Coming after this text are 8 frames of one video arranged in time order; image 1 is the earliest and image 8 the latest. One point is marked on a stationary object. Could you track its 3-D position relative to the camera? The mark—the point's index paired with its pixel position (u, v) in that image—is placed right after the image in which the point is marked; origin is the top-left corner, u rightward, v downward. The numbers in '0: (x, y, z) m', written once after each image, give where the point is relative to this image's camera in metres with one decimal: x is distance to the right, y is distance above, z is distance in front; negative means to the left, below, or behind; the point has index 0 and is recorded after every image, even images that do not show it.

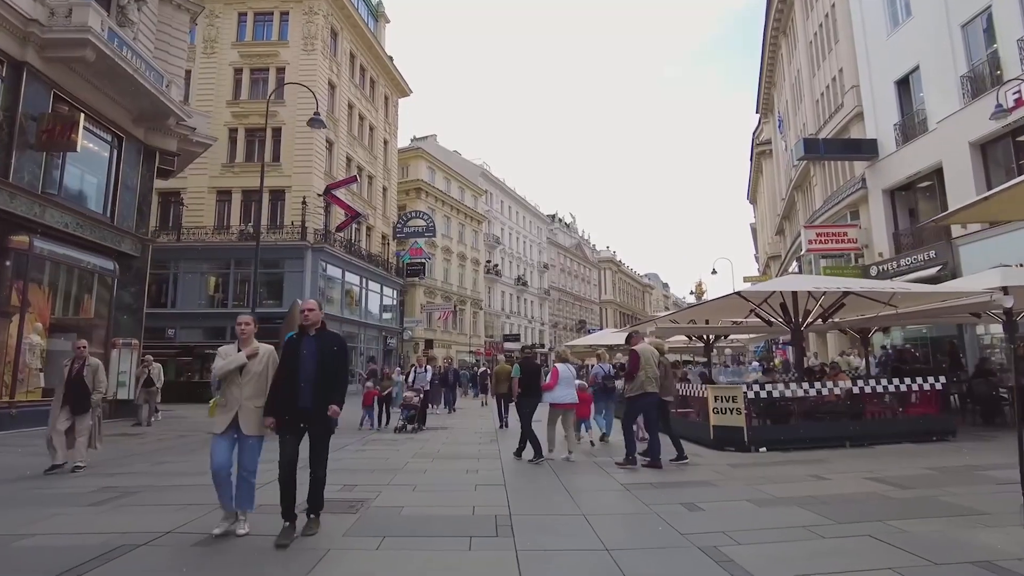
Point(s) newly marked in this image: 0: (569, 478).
0: (+0.7, -2.4, +7.1) m
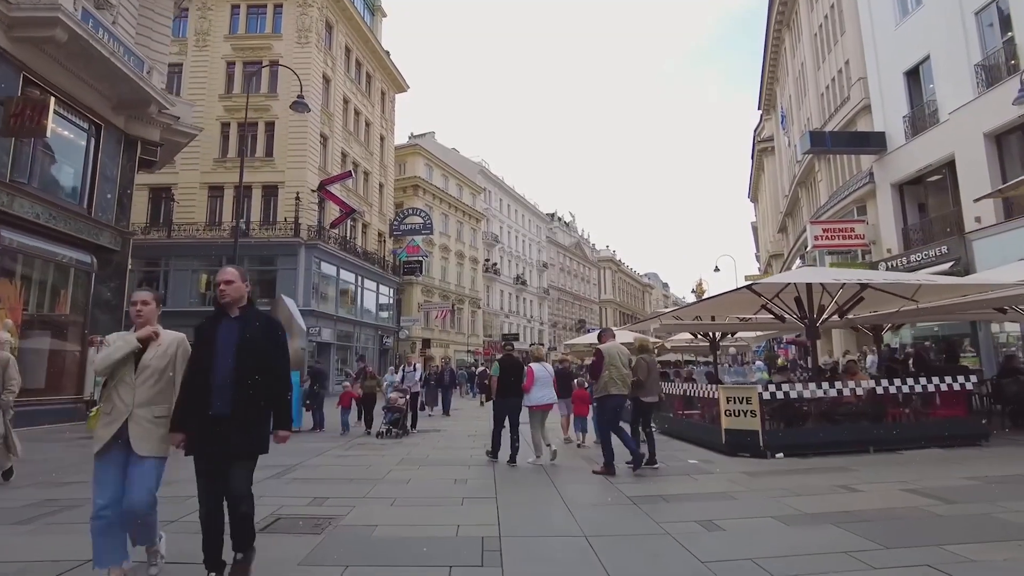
0: (+0.6, -2.2, +6.4) m
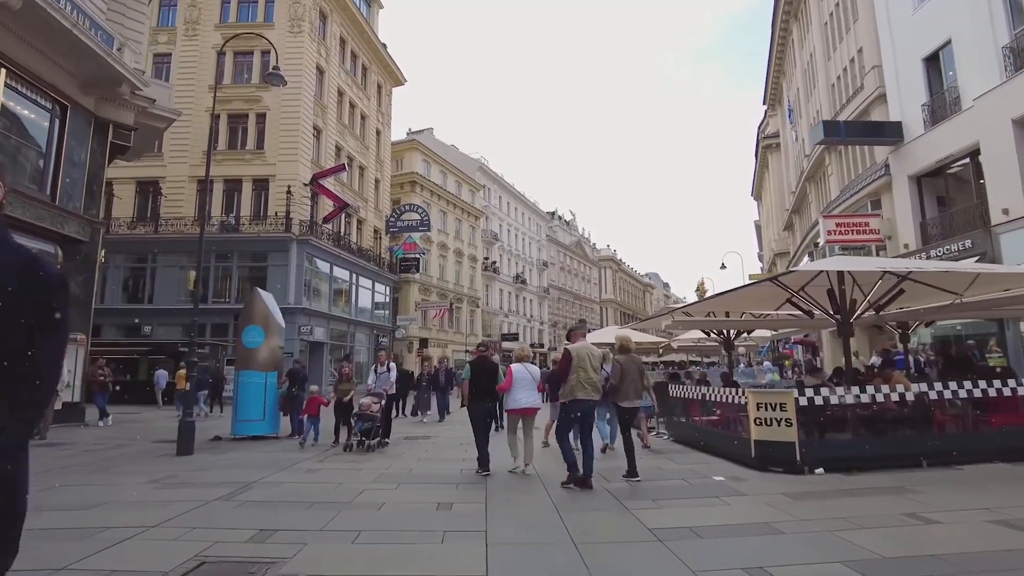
0: (+0.6, -2.1, +5.3) m
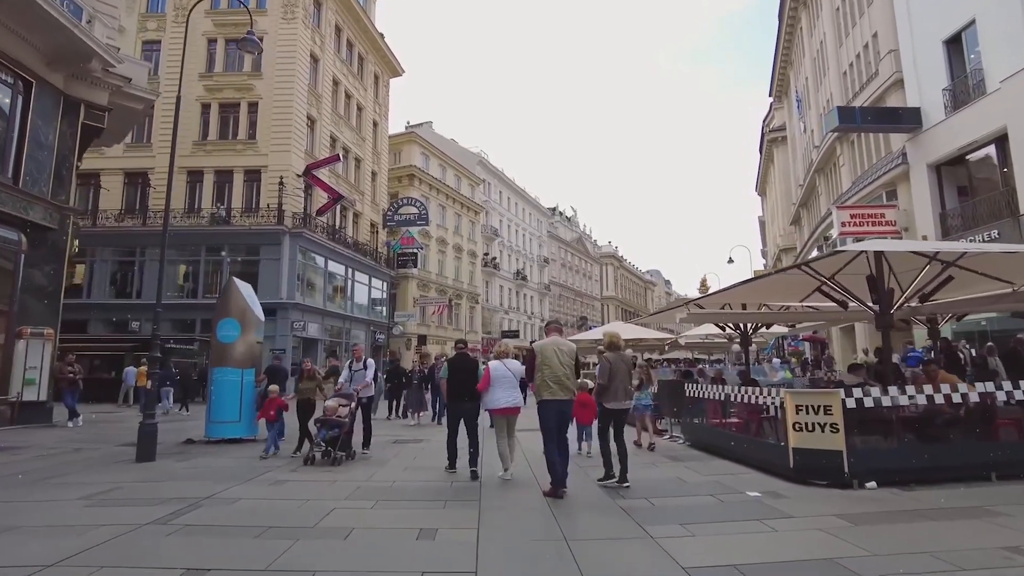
0: (+0.5, -1.9, +4.4) m
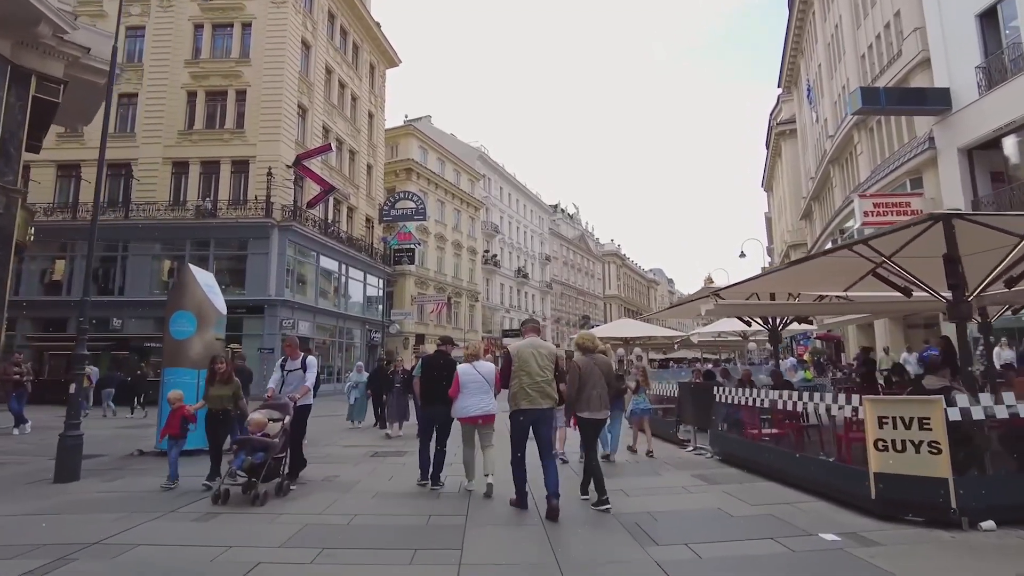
0: (+0.5, -1.7, +2.9) m
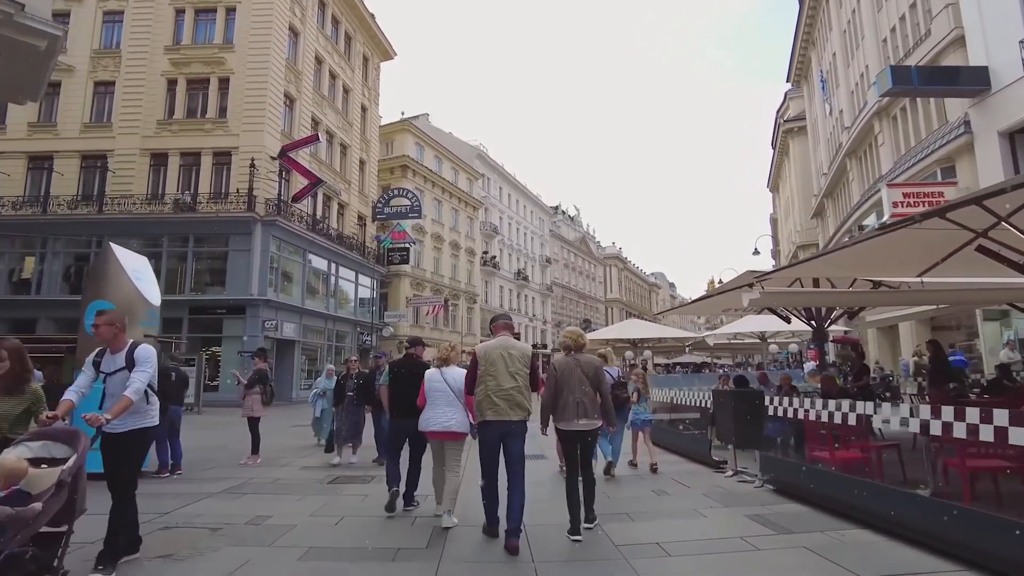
0: (+0.4, -1.5, +1.2) m
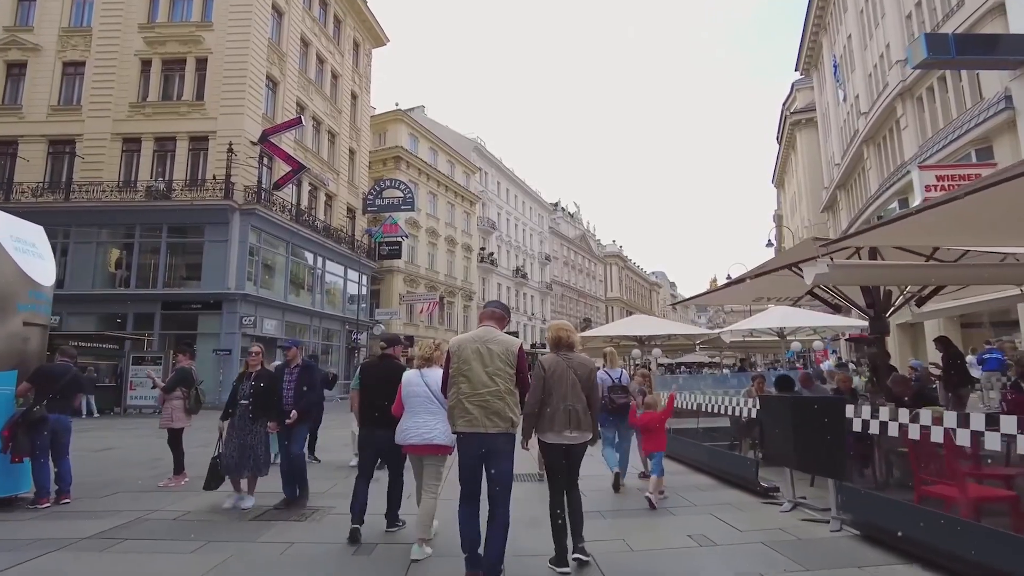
0: (+0.3, -1.2, -0.6) m
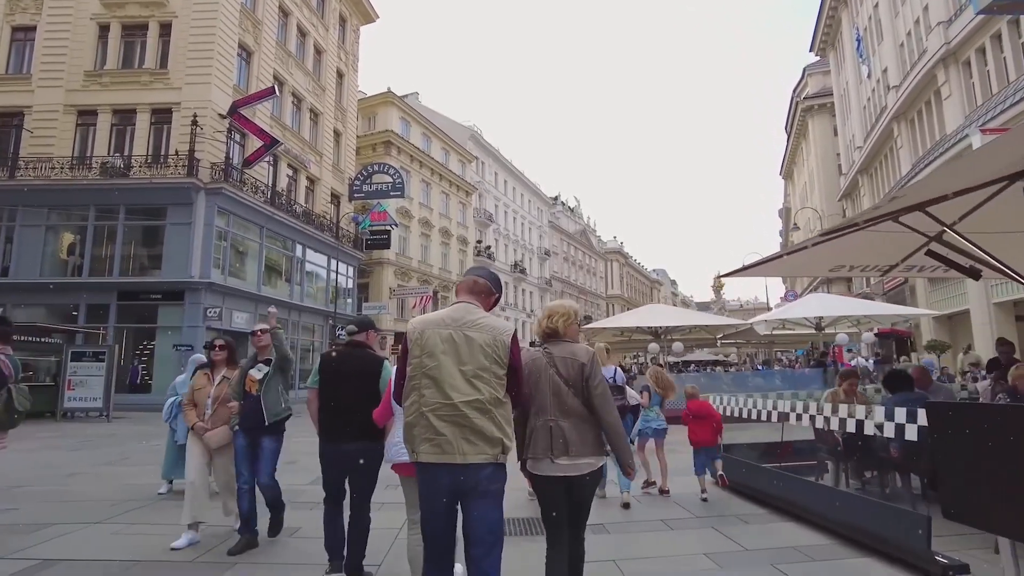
0: (+0.2, -0.8, -3.1) m
